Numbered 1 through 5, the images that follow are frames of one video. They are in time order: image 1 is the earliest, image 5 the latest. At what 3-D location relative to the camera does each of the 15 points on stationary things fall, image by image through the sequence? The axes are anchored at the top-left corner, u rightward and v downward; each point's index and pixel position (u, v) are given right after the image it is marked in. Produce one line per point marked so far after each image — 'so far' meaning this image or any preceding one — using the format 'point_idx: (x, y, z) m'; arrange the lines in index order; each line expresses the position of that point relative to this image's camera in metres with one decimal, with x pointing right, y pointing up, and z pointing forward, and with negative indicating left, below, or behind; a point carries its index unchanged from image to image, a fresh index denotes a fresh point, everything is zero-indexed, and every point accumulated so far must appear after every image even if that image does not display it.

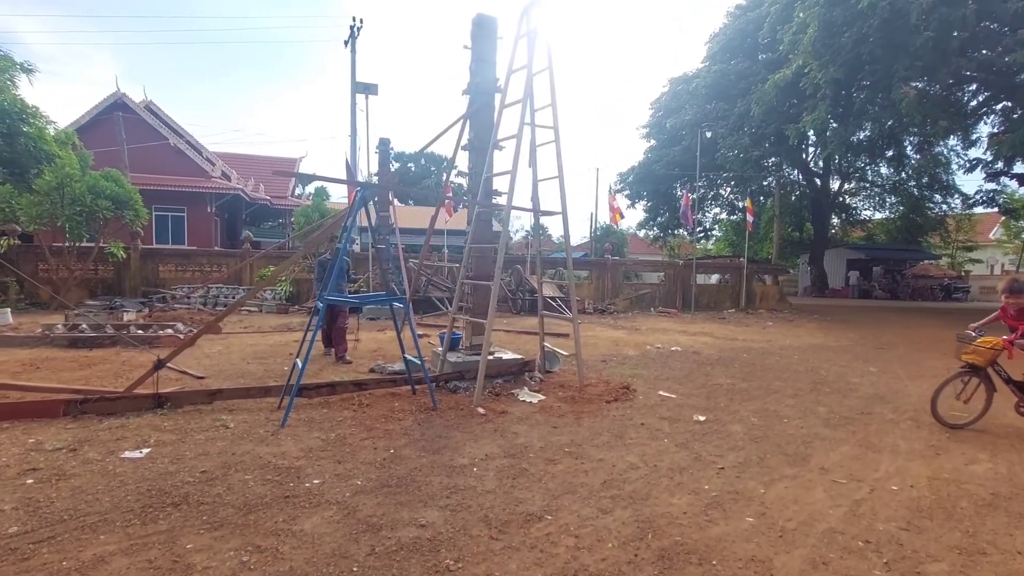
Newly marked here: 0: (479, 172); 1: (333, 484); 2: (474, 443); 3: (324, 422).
0: (-0.4, +1.3, +5.9) m
1: (-1.1, -1.2, +3.3) m
2: (-0.3, -1.2, +4.0) m
3: (-1.6, -1.1, +4.4) m
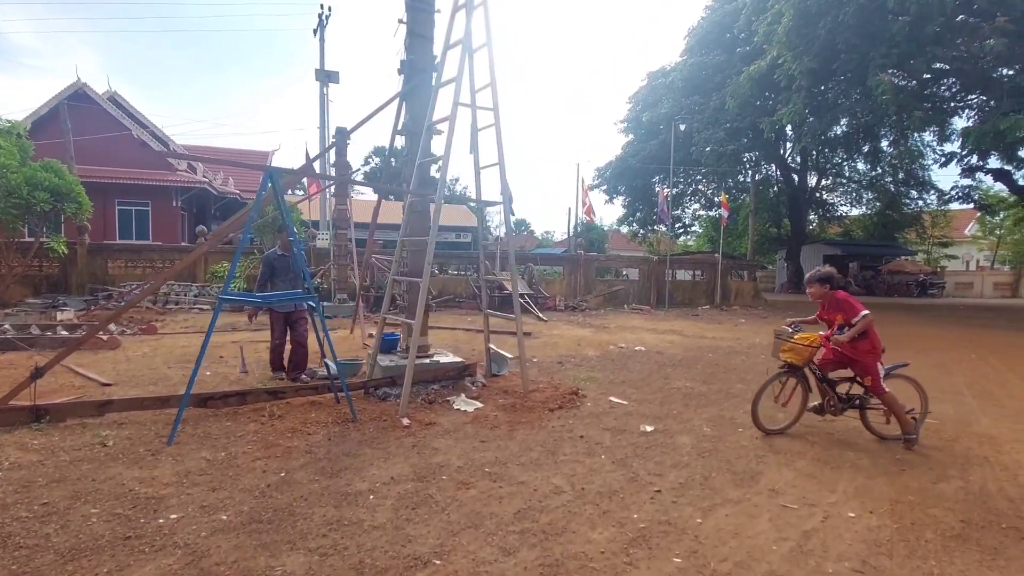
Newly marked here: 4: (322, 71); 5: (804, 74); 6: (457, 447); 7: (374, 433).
0: (-1.0, +1.3, +5.4) m
1: (-1.7, -1.2, +2.8) m
2: (-0.9, -1.2, +3.5) m
3: (-2.2, -1.1, +3.9) m
4: (-5.6, +6.4, +15.5) m
5: (+7.6, +5.6, +13.7) m
6: (-0.4, -1.2, +3.9) m
7: (-1.1, -1.1, +4.1) m
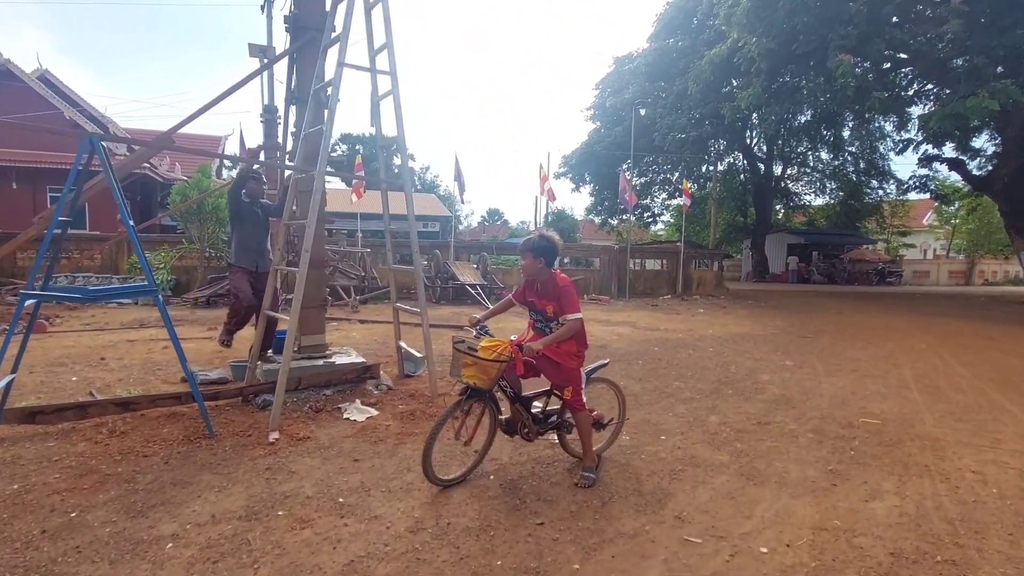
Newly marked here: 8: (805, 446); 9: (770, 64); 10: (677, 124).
0: (-1.9, +1.4, +4.7) m
1: (-2.4, -1.2, +2.1) m
2: (-1.6, -1.1, +2.9) m
3: (-2.9, -1.1, +3.2) m
4: (-6.9, +6.6, +14.5) m
5: (+6.3, +5.9, +13.3) m
6: (-1.2, -1.1, +3.2) m
7: (-1.9, -1.1, +3.4) m
8: (+2.2, -1.2, +3.9) m
9: (+6.5, +5.7, +13.4) m
10: (+5.9, +5.9, +19.0) m
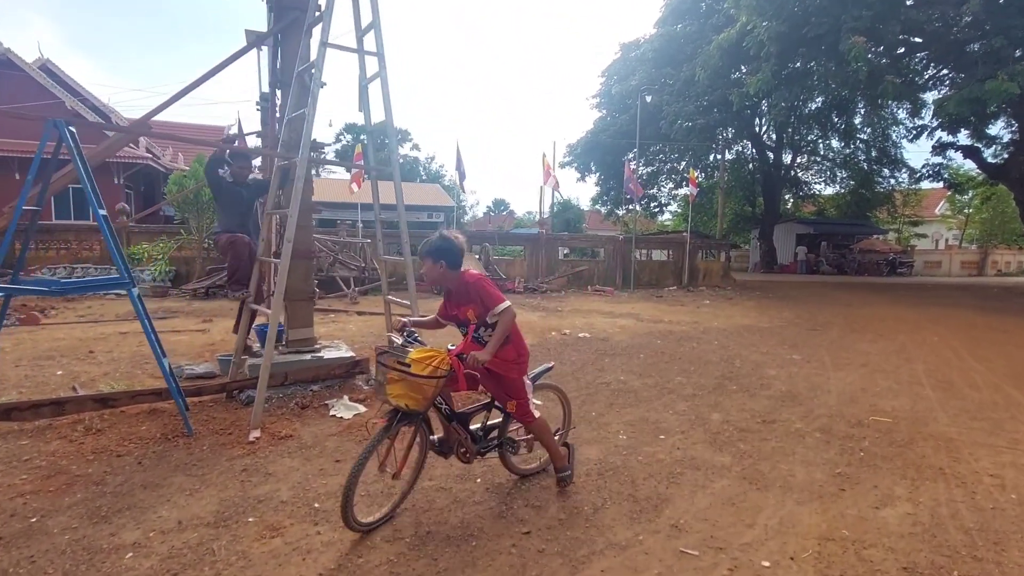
0: (-1.9, +1.5, +4.5) m
1: (-2.5, -1.2, +1.9) m
2: (-1.7, -1.1, +2.7) m
3: (-3.0, -1.0, +3.1) m
4: (-6.8, +6.9, +14.3) m
5: (+6.4, +6.1, +12.9) m
6: (-1.2, -1.1, +3.1) m
7: (-1.9, -1.0, +3.3) m
8: (+2.1, -1.1, +3.7) m
9: (+6.6, +5.9, +13.1) m
10: (+6.1, +6.2, +18.6) m
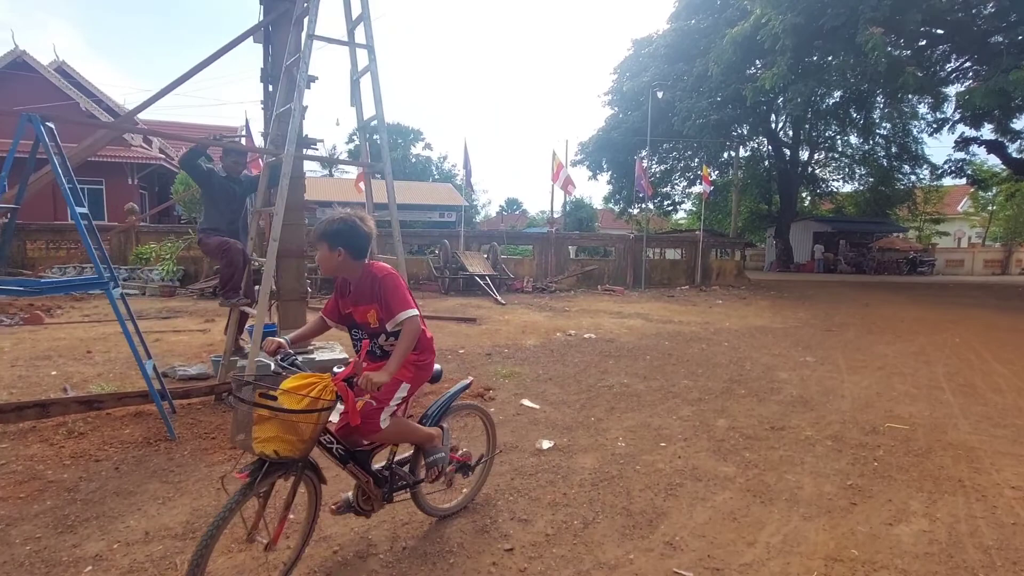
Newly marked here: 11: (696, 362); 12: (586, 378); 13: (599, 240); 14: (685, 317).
0: (-1.9, +1.5, +4.4) m
1: (-2.6, -1.2, +1.9) m
2: (-1.8, -1.1, +2.6) m
3: (-3.1, -1.0, +3.0) m
4: (-6.6, +6.9, +14.3) m
5: (+6.6, +6.1, +12.6) m
6: (-1.3, -1.1, +3.0) m
7: (-2.0, -1.0, +3.2) m
8: (+2.0, -1.1, +3.5) m
9: (+6.8, +5.9, +12.7) m
10: (+6.4, +6.2, +18.3) m
11: (+2.1, -0.9, +6.1) m
12: (+0.7, -0.9, +5.3) m
13: (+2.6, +1.4, +15.7) m
14: (+3.3, -0.6, +10.1) m
